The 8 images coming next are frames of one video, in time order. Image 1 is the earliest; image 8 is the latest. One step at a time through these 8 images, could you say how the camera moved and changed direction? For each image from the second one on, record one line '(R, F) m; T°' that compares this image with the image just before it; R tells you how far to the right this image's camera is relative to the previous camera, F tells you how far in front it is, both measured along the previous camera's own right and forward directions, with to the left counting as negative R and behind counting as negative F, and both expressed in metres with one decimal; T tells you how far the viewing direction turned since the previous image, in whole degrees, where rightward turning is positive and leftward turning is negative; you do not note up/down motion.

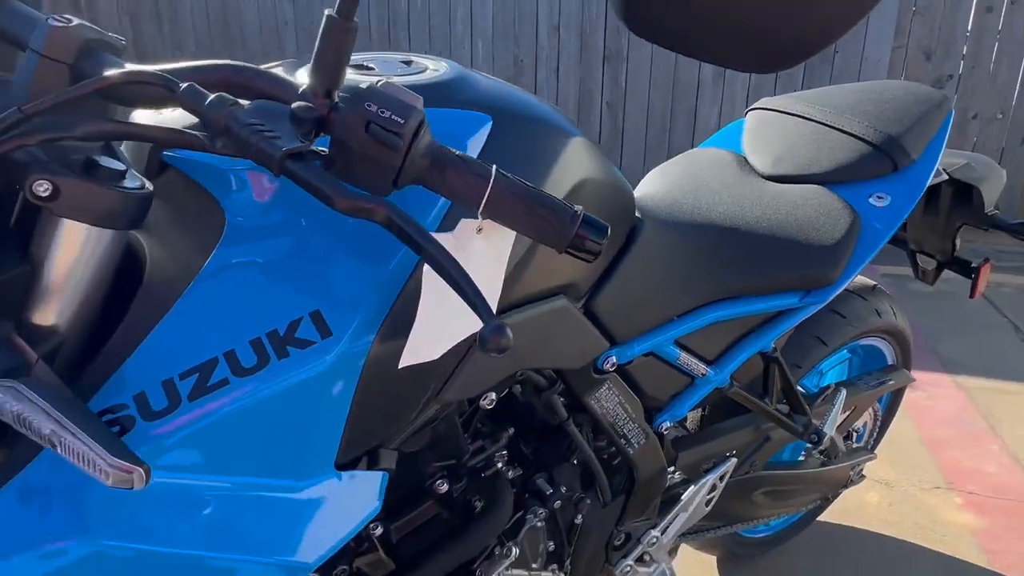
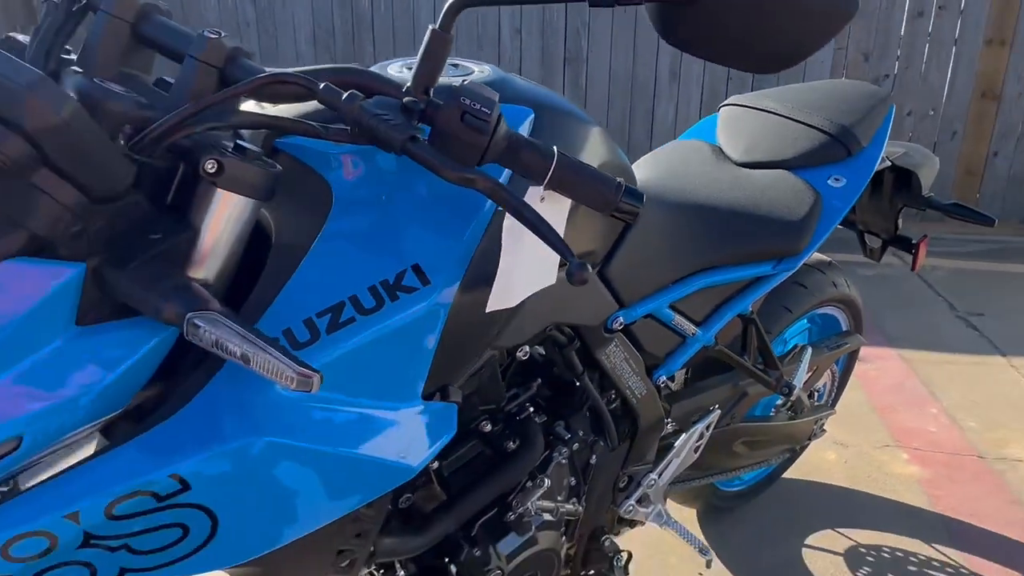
(-0.1, -0.2) m; +4°
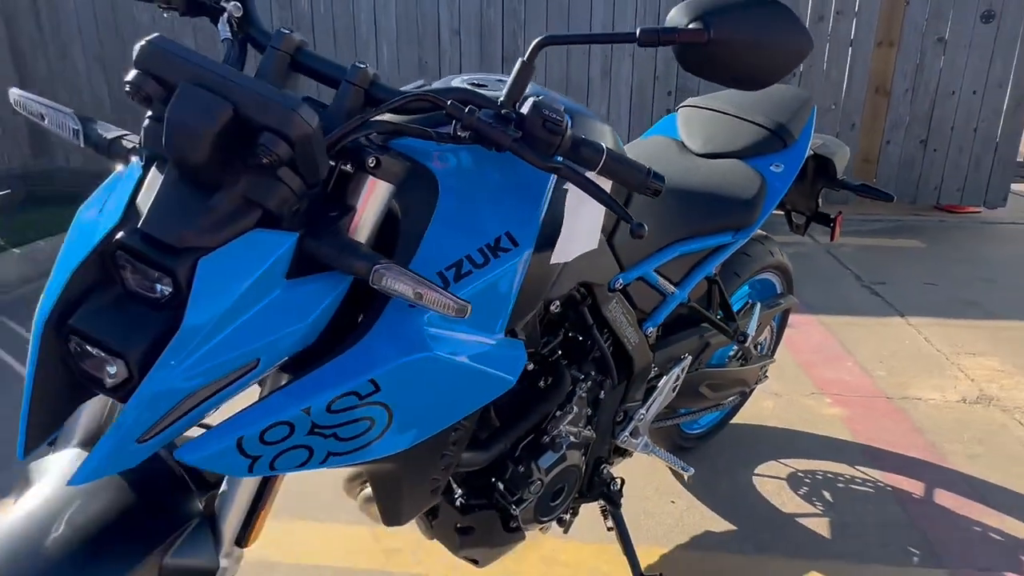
(-0.2, -0.3) m; +6°
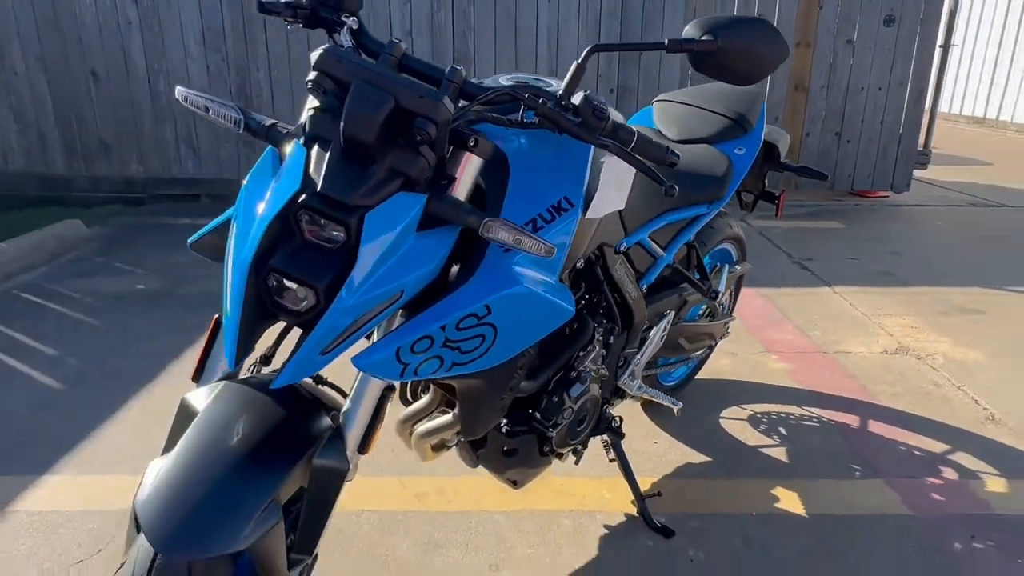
(-0.3, -0.3) m; +6°
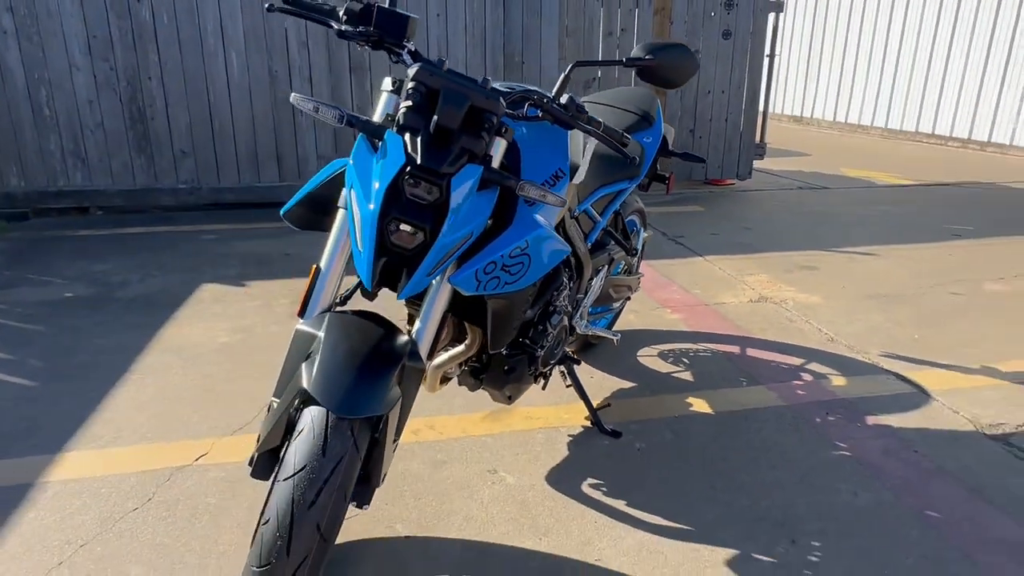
(-0.4, -0.5) m; +11°
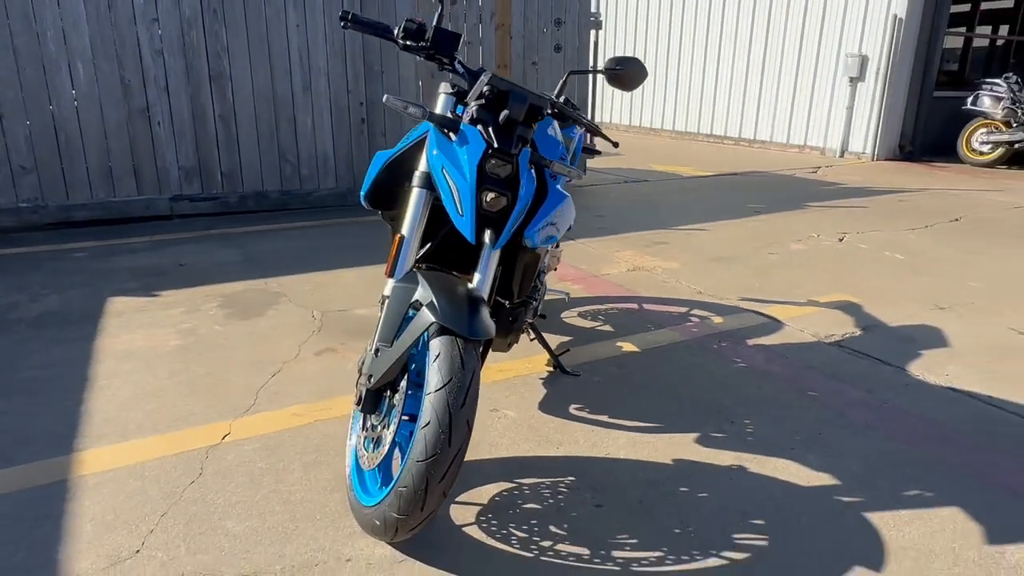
(-0.8, -0.4) m; +16°
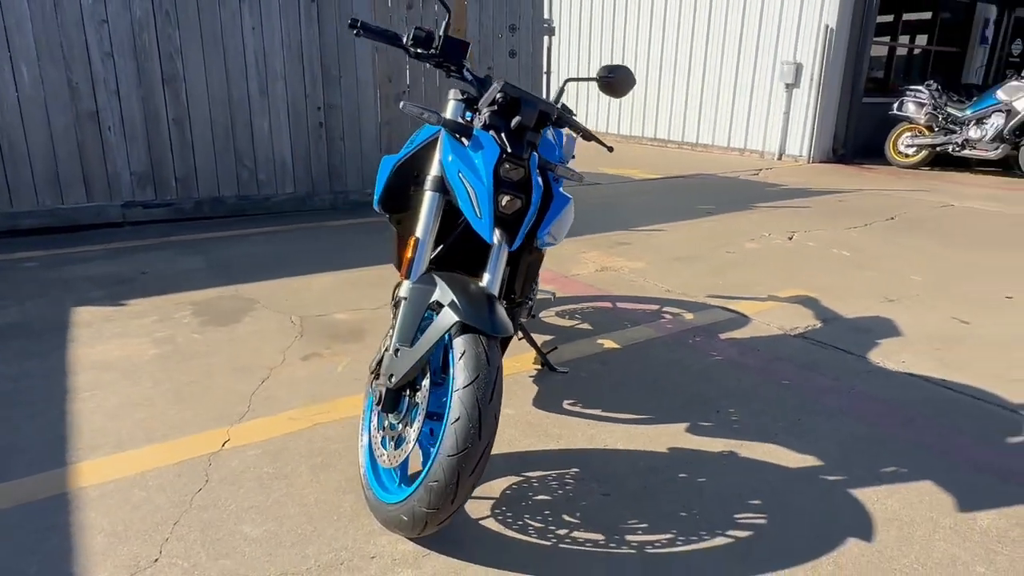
(-0.2, -0.1) m; +5°
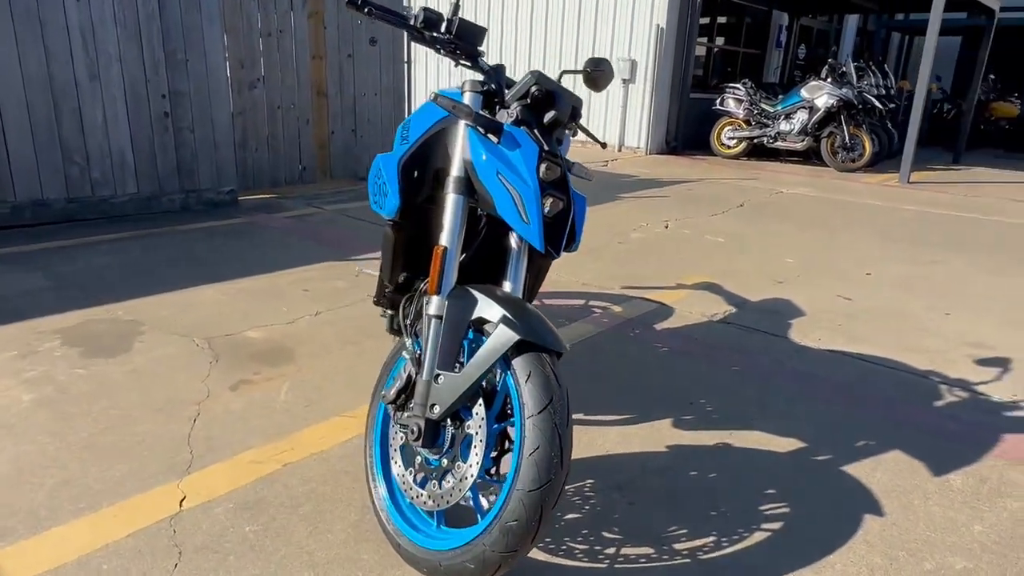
(-0.7, +0.3) m; +15°
